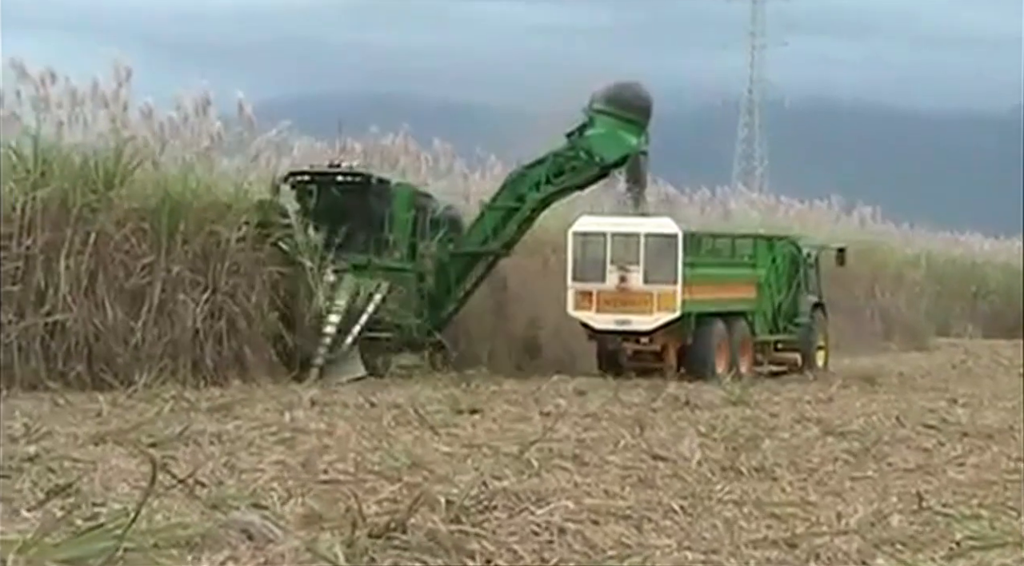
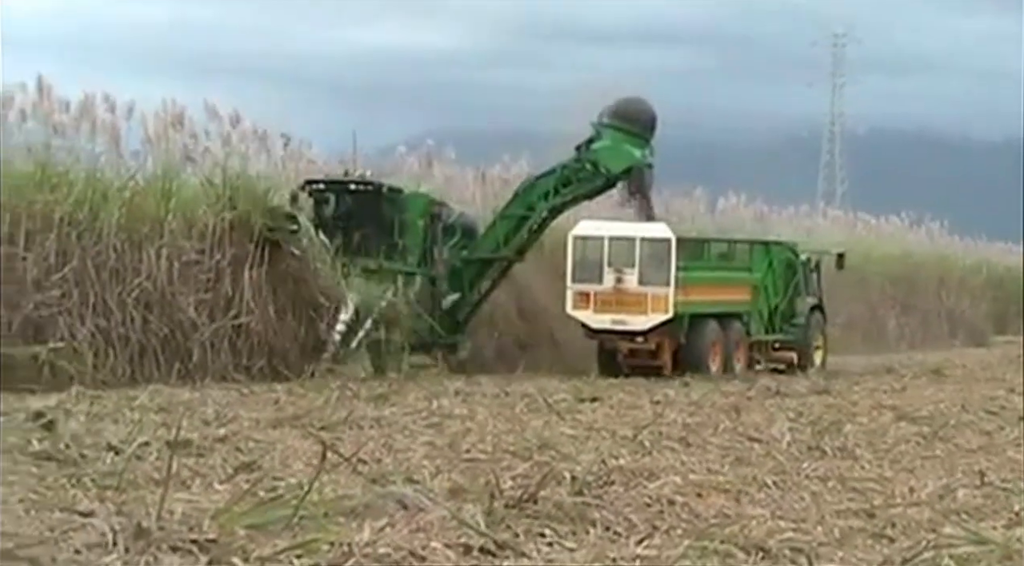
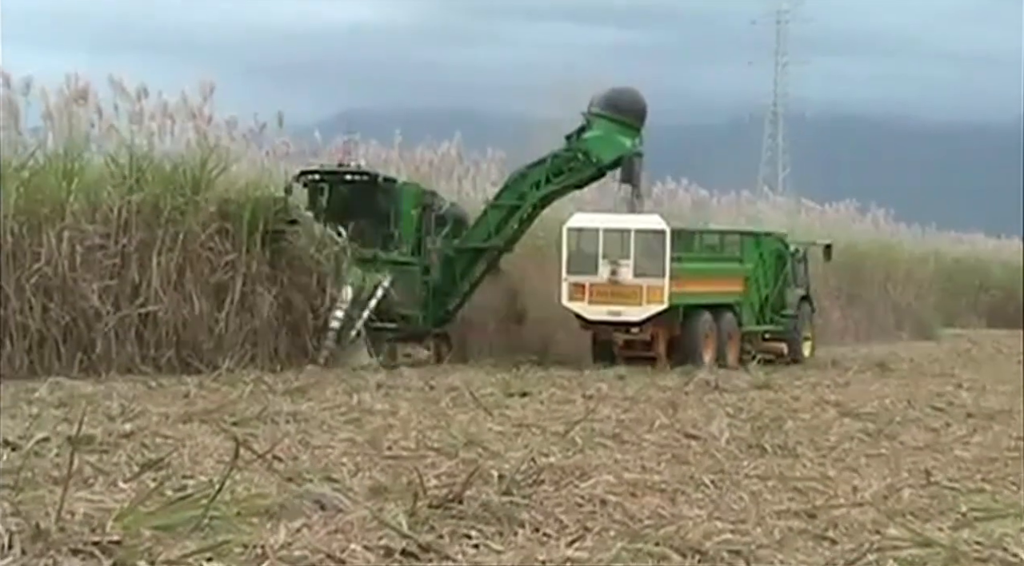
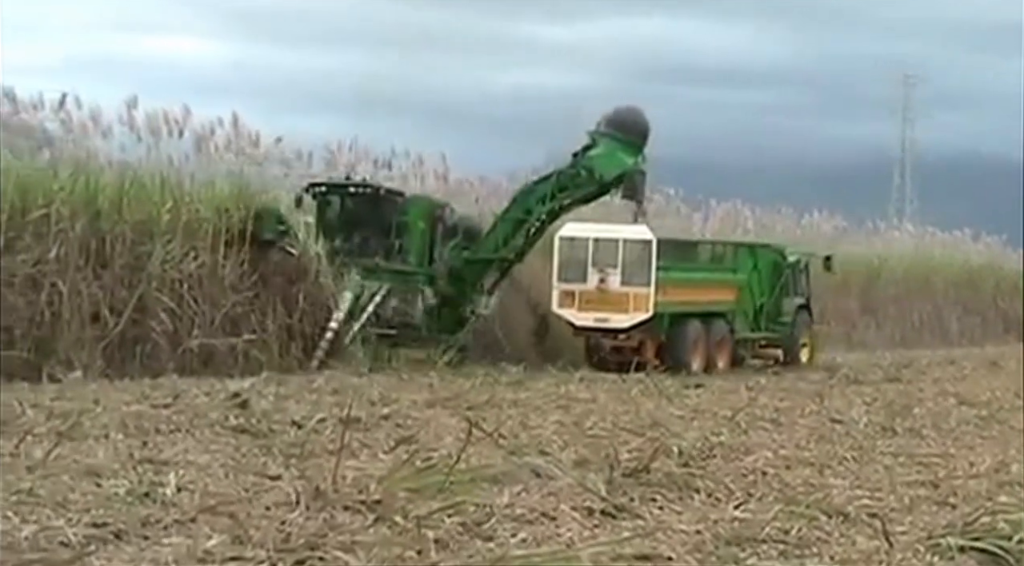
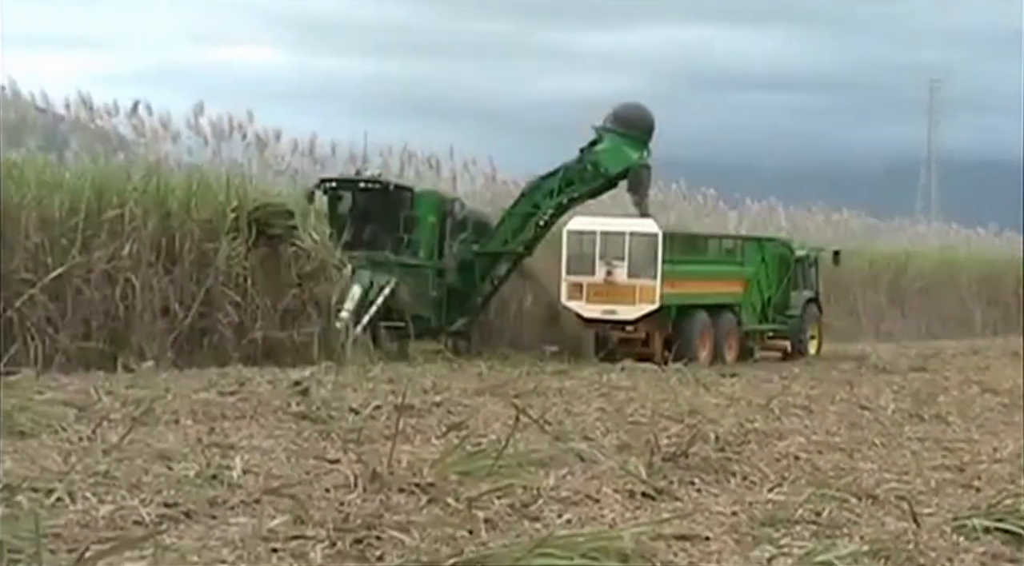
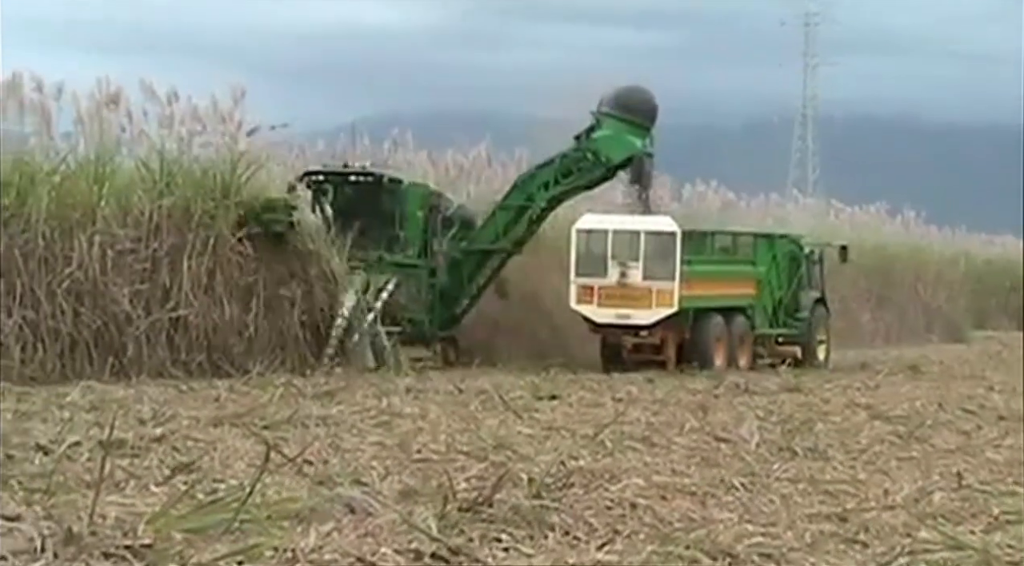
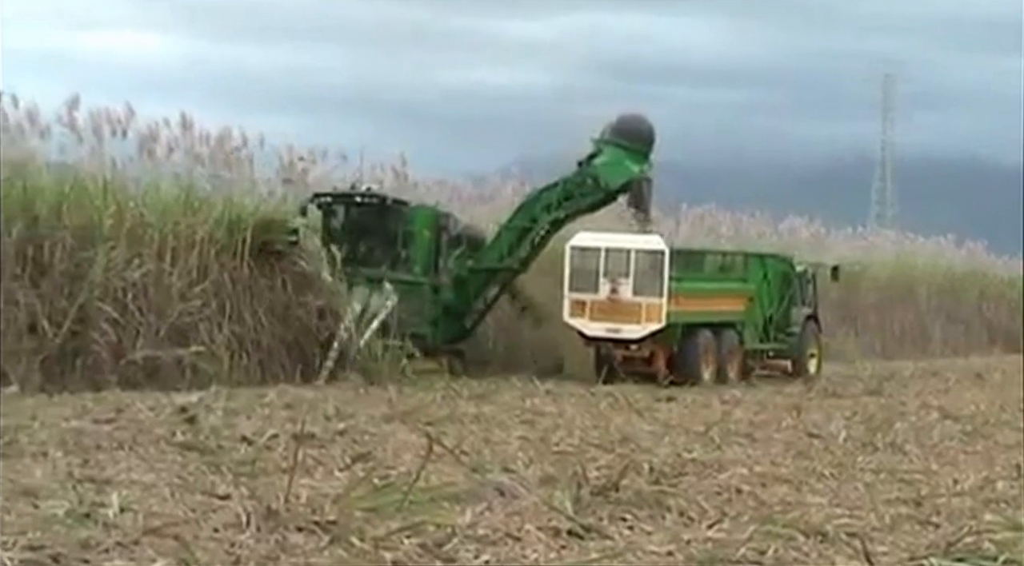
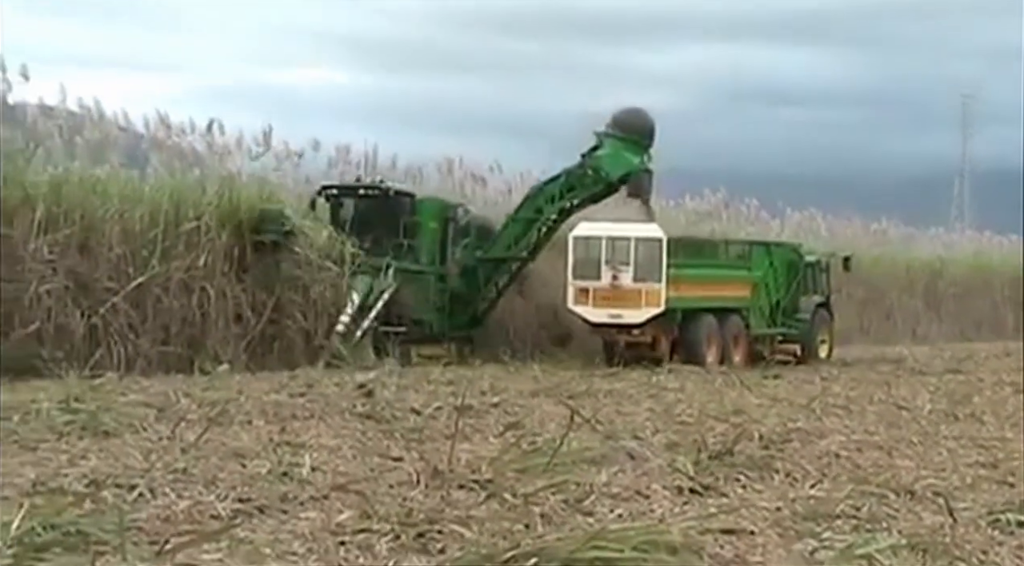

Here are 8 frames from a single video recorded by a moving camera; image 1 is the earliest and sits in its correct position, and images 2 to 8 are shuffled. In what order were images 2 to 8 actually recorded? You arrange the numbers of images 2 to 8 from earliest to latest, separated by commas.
3, 6, 2, 7, 4, 5, 8
